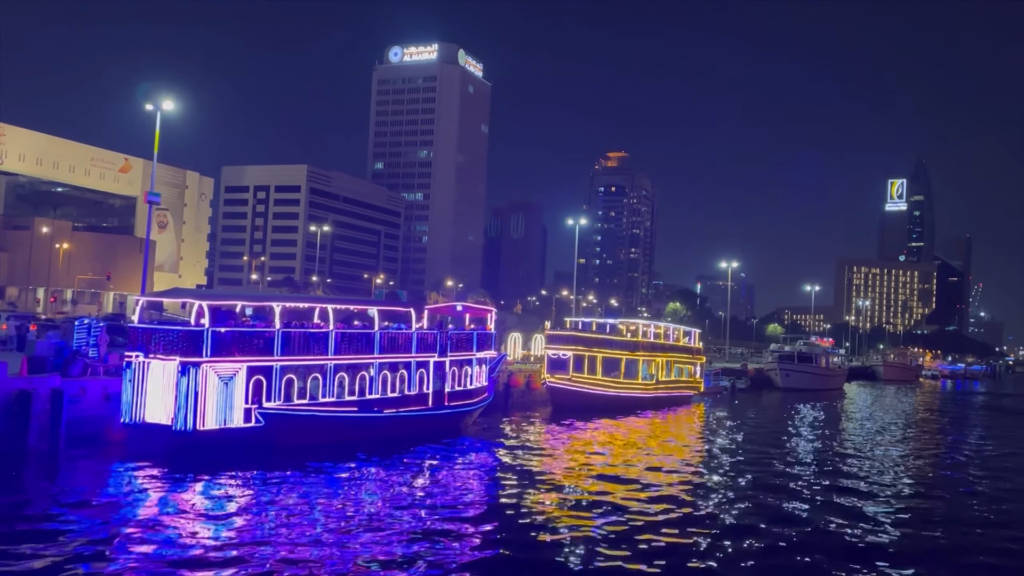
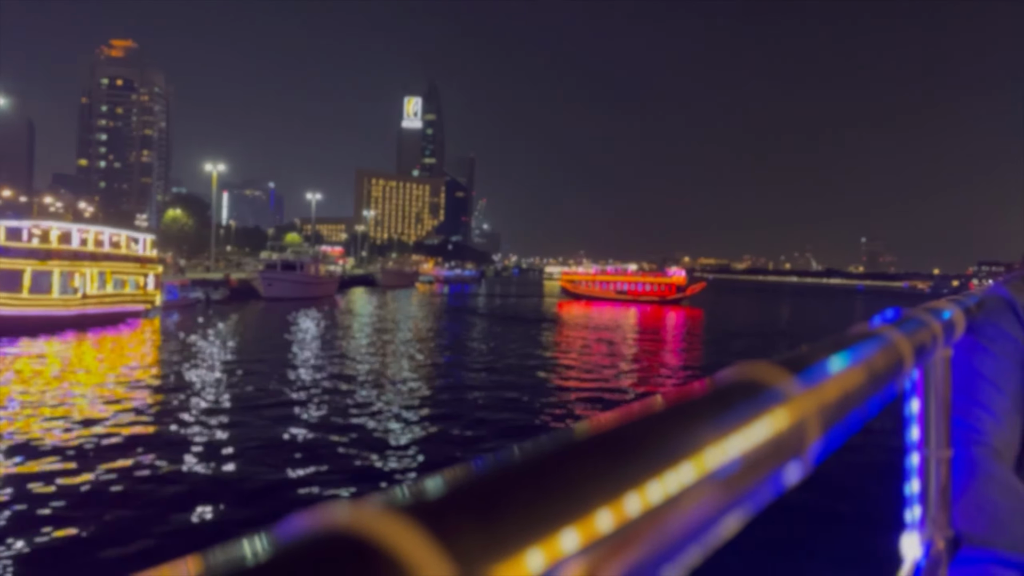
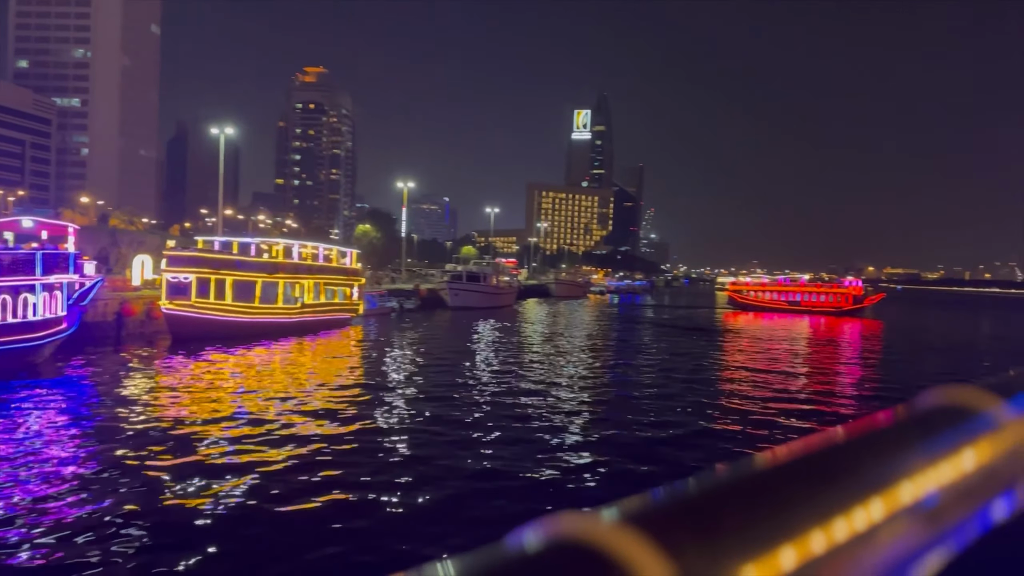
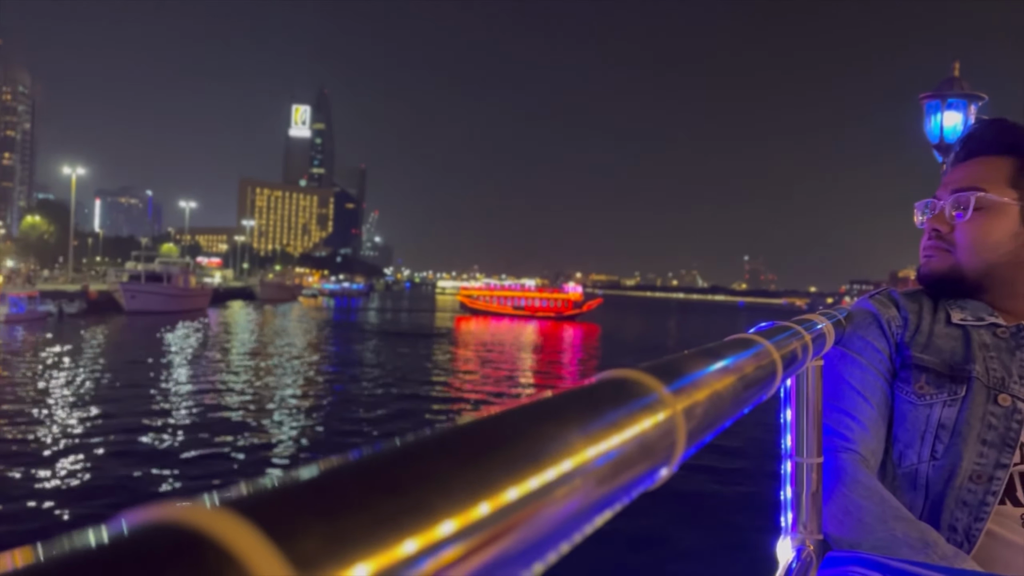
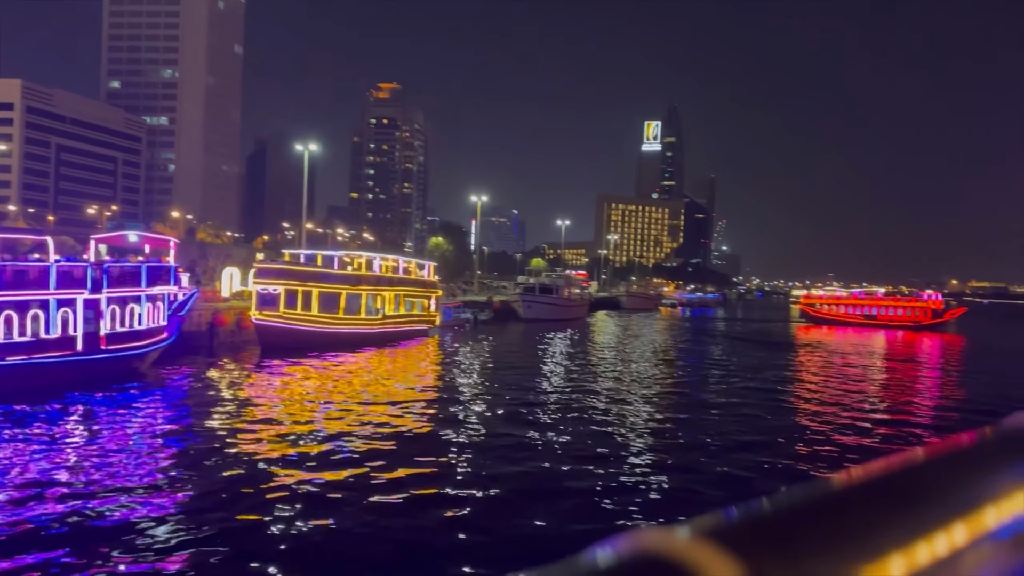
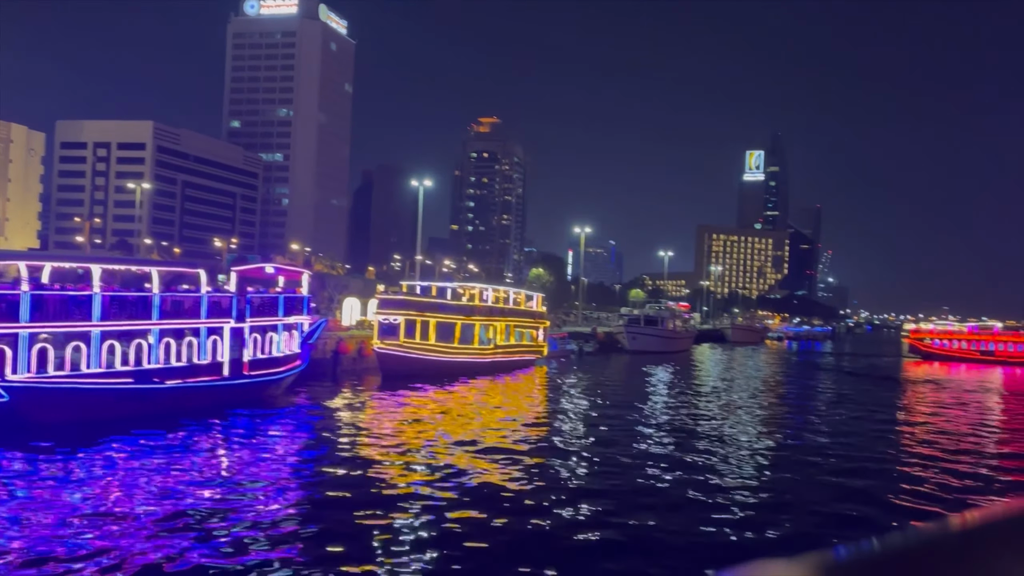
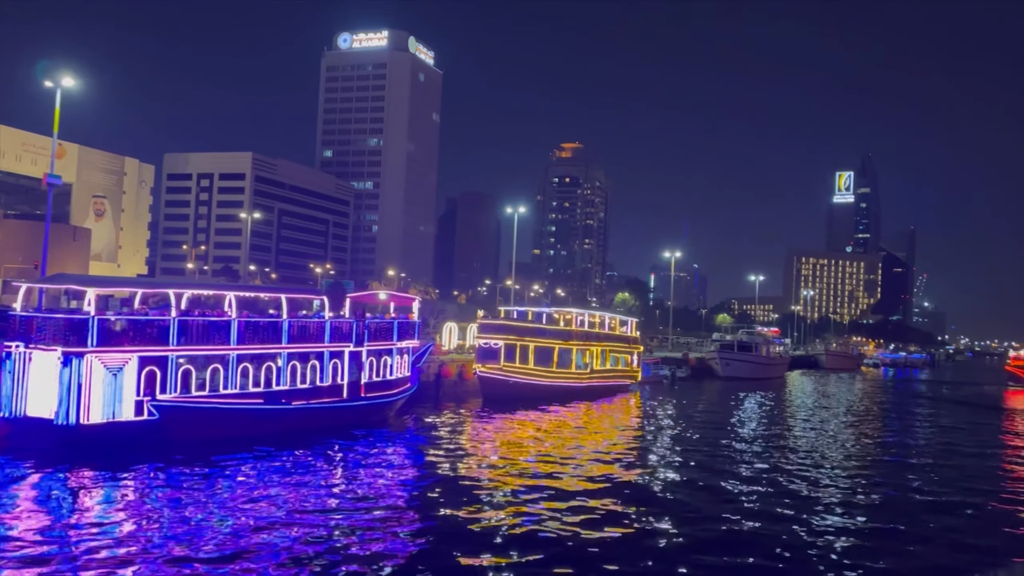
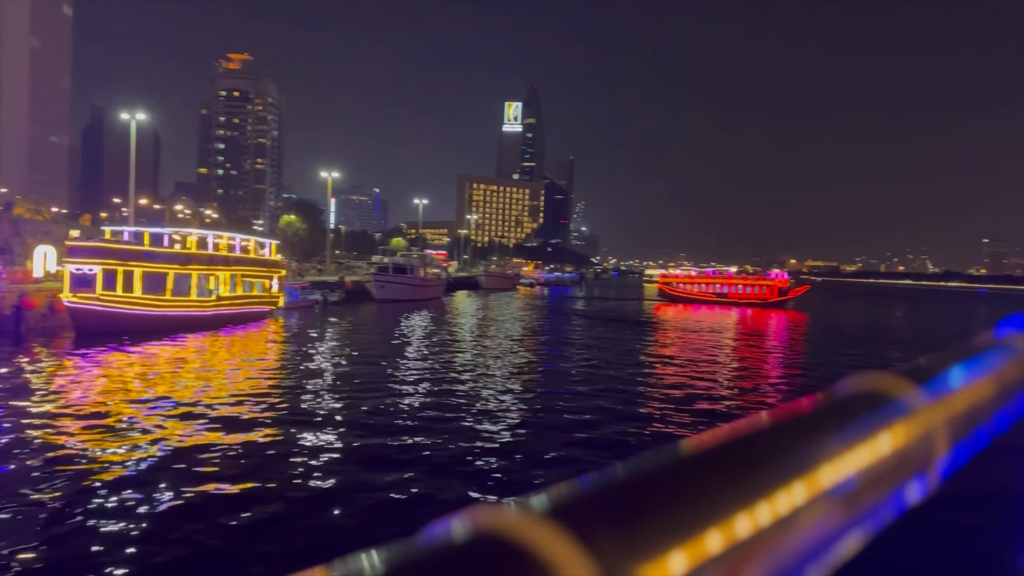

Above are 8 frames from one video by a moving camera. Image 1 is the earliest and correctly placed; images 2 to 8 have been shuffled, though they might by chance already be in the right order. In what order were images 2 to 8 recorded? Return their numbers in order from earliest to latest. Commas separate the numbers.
7, 6, 5, 3, 8, 2, 4
